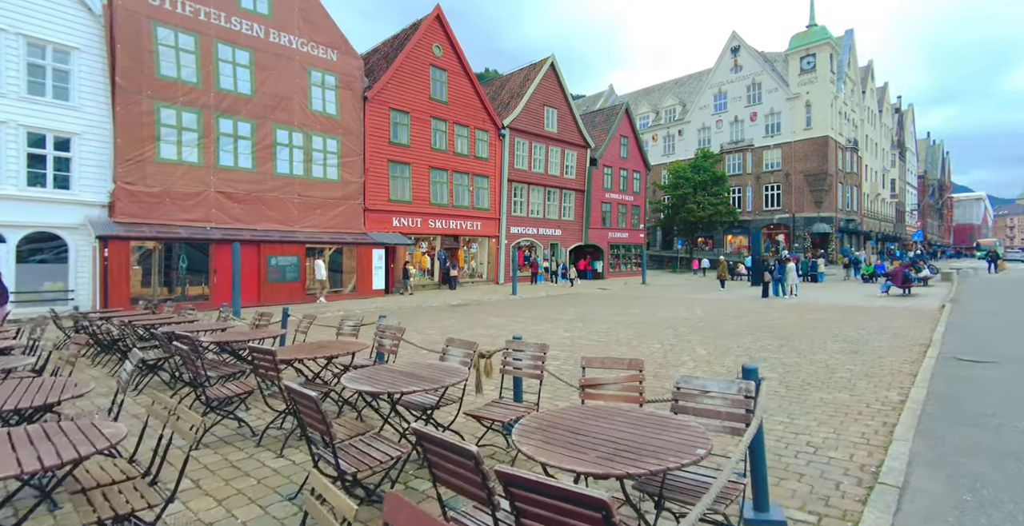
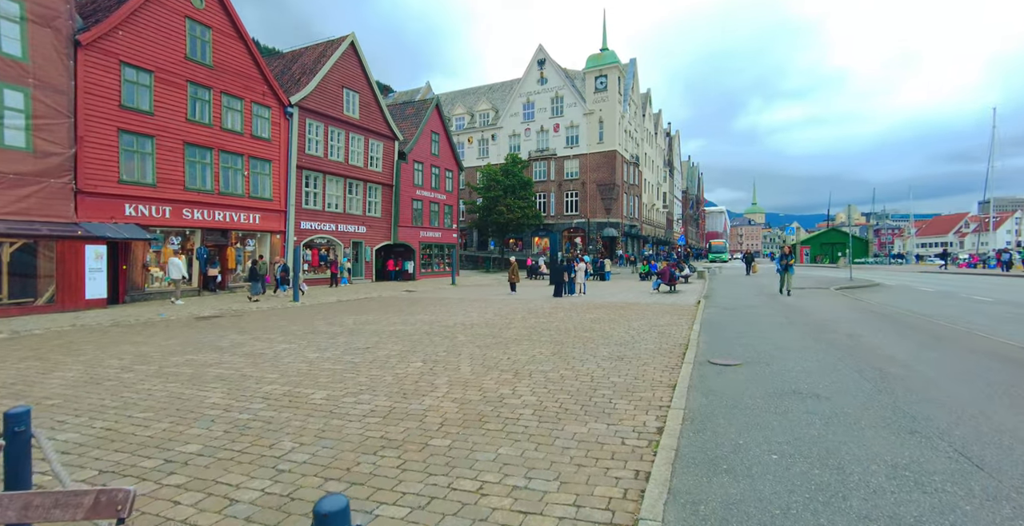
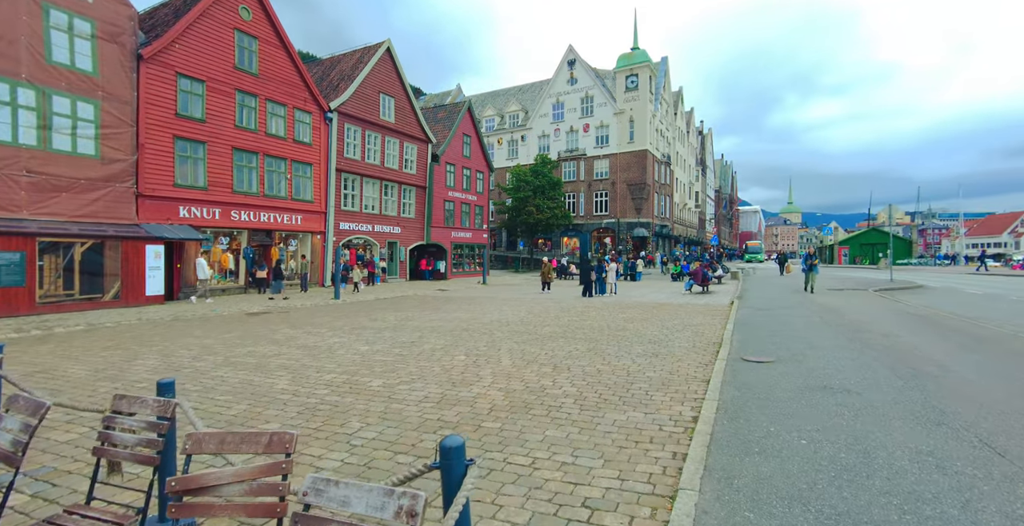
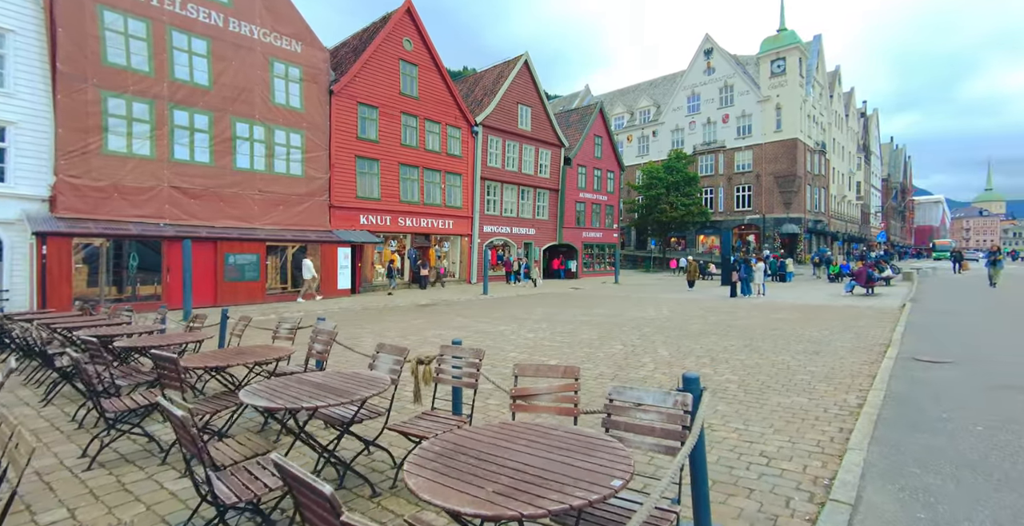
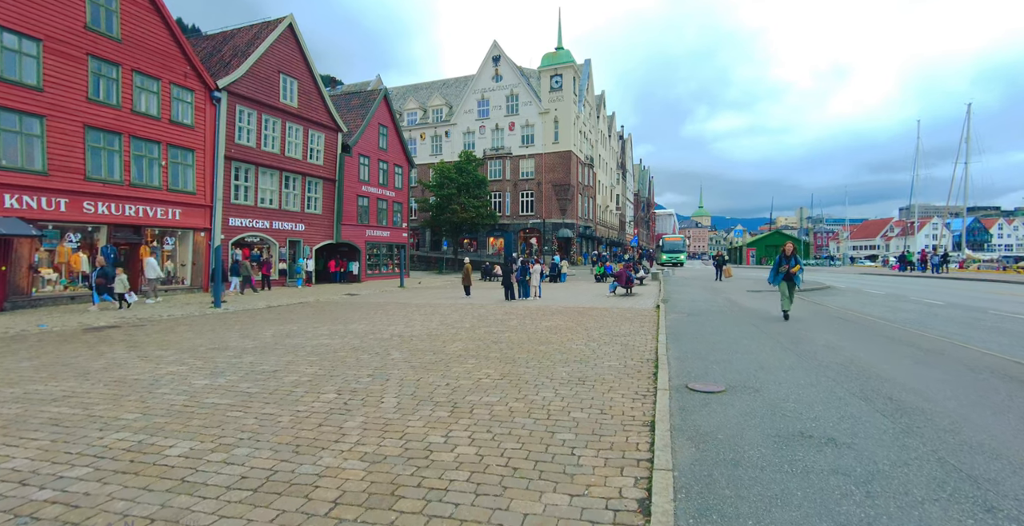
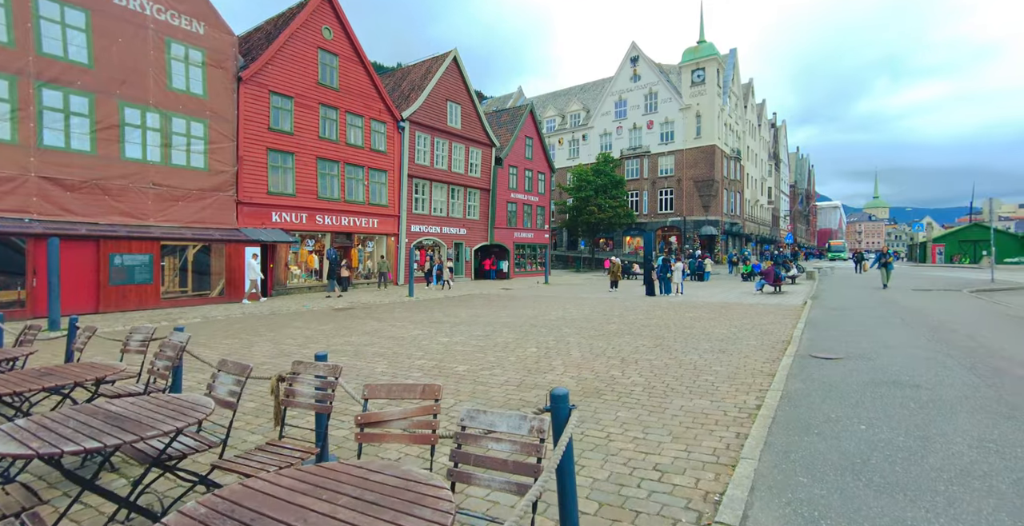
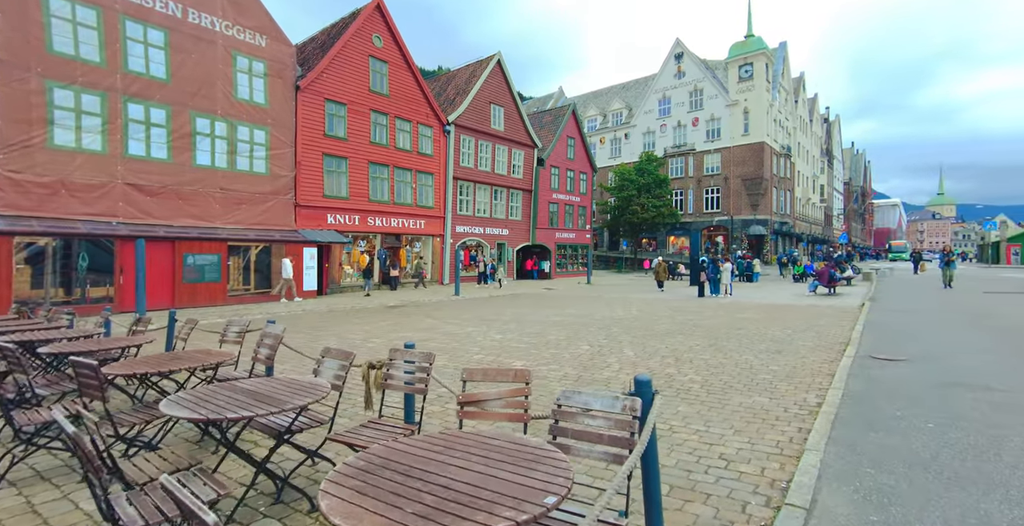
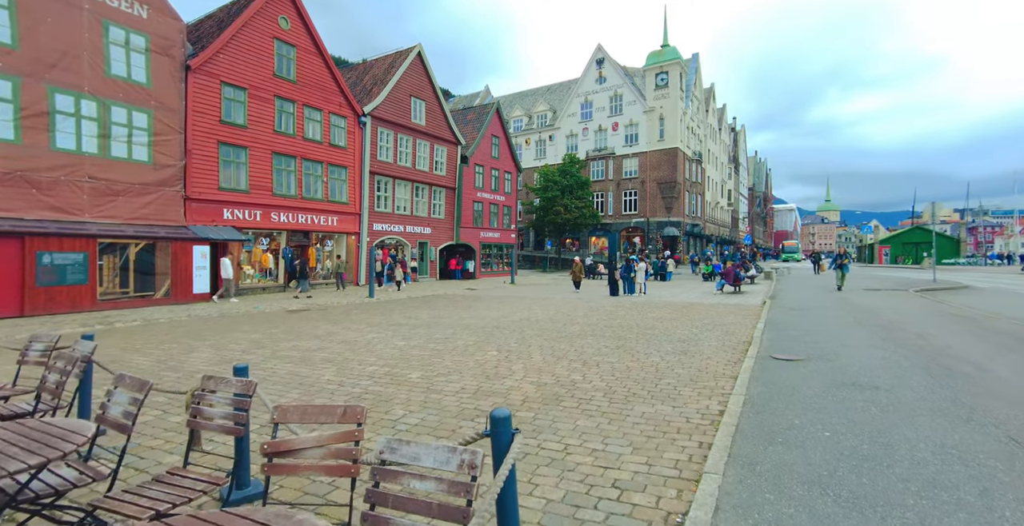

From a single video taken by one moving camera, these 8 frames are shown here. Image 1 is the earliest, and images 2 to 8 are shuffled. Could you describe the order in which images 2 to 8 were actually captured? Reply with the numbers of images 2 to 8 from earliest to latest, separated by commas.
4, 7, 6, 8, 3, 2, 5
